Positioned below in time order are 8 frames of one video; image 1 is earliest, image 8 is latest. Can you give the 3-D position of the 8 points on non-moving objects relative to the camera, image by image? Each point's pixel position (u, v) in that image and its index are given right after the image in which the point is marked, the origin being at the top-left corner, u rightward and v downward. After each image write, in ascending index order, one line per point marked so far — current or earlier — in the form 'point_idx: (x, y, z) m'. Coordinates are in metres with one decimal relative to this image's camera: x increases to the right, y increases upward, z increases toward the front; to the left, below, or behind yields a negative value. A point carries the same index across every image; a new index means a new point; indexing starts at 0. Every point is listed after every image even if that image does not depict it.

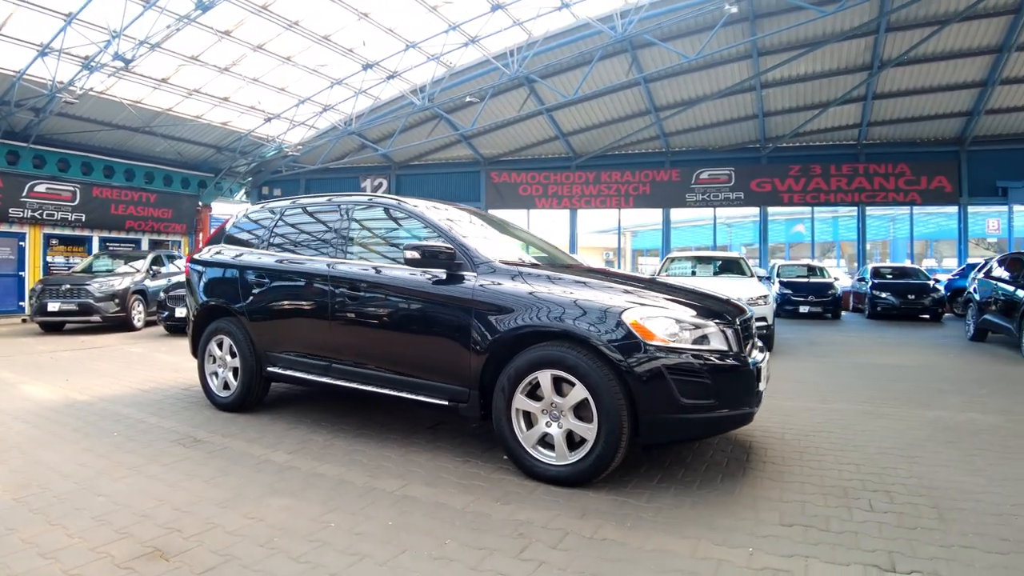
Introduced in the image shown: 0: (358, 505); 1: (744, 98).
0: (-0.7, -1.1, +3.4) m
1: (+4.8, +3.8, +13.7) m
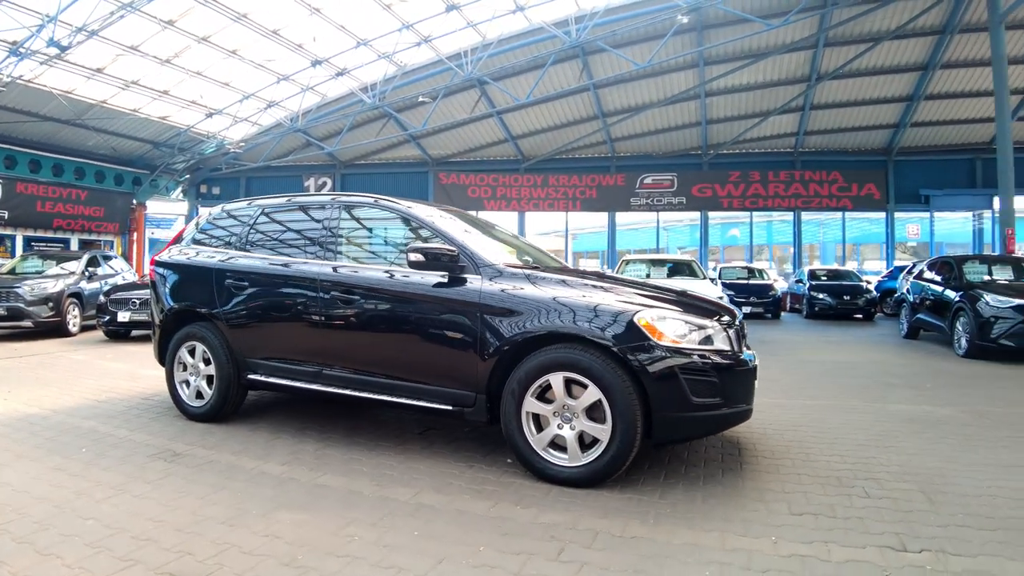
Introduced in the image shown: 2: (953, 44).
0: (-0.6, -1.1, +3.3) m
1: (+3.8, +3.8, +14.1) m
2: (+8.0, +4.3, +11.8) m
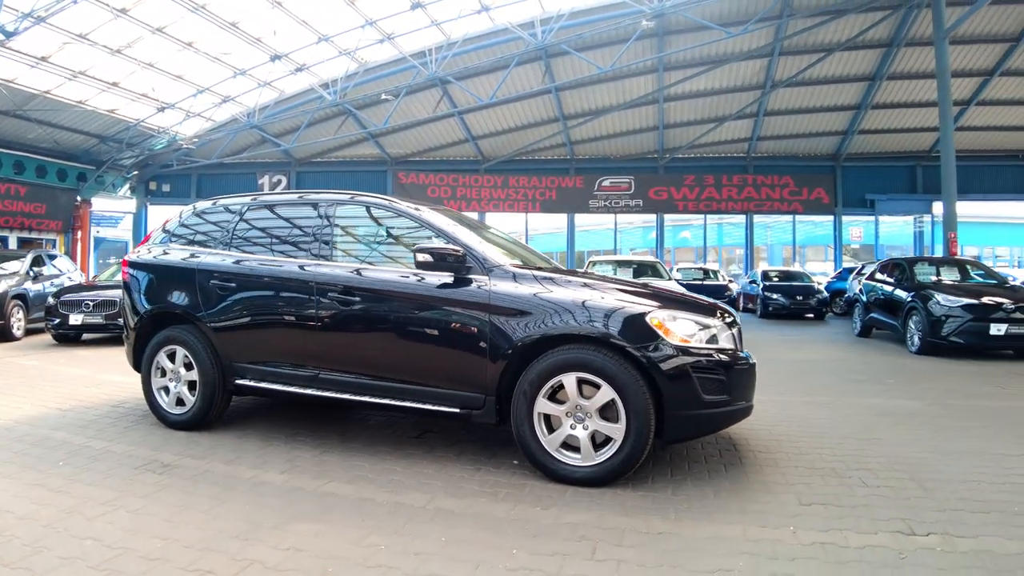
0: (-0.5, -1.1, +3.2) m
1: (+2.9, +3.8, +14.4) m
2: (+7.3, +4.3, +12.5) m
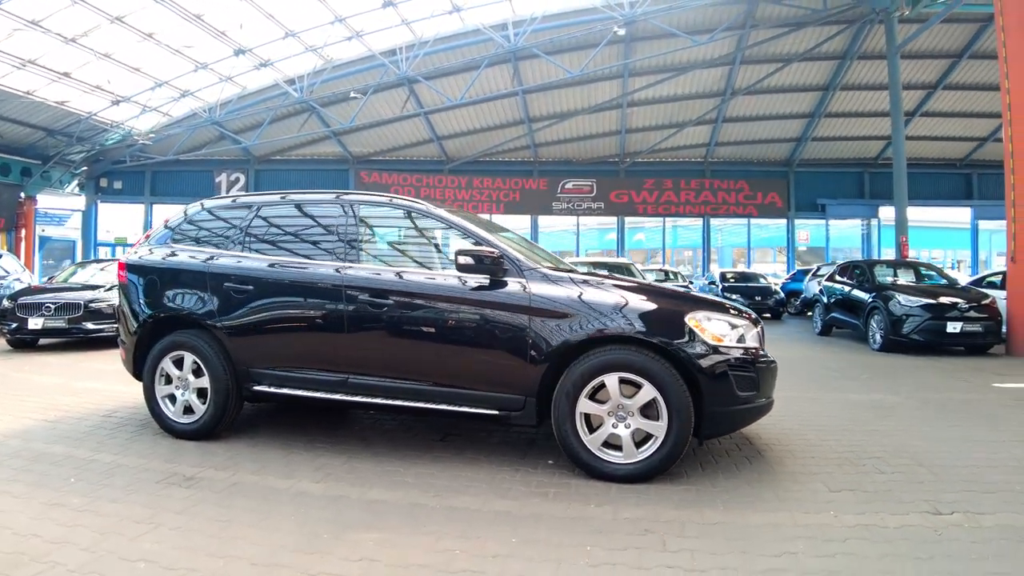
0: (-0.2, -1.1, +3.2) m
1: (+2.2, +3.8, +14.7) m
2: (+6.7, +4.3, +13.1) m
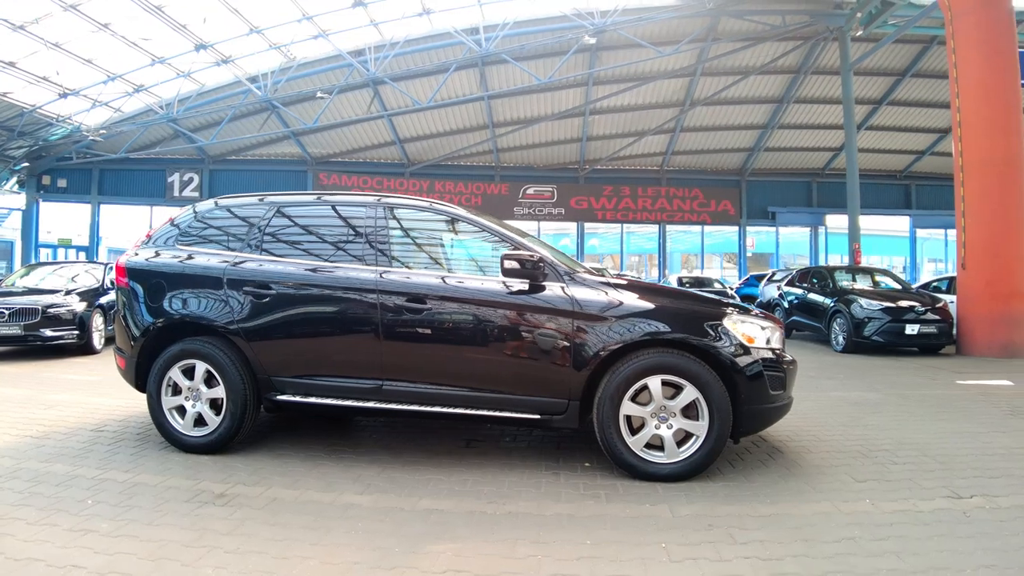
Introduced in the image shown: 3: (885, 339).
0: (+0.1, -1.1, +3.2) m
1: (+1.3, +3.7, +14.9) m
2: (+6.0, +4.2, +13.8) m
3: (+4.8, -0.7, +8.8) m
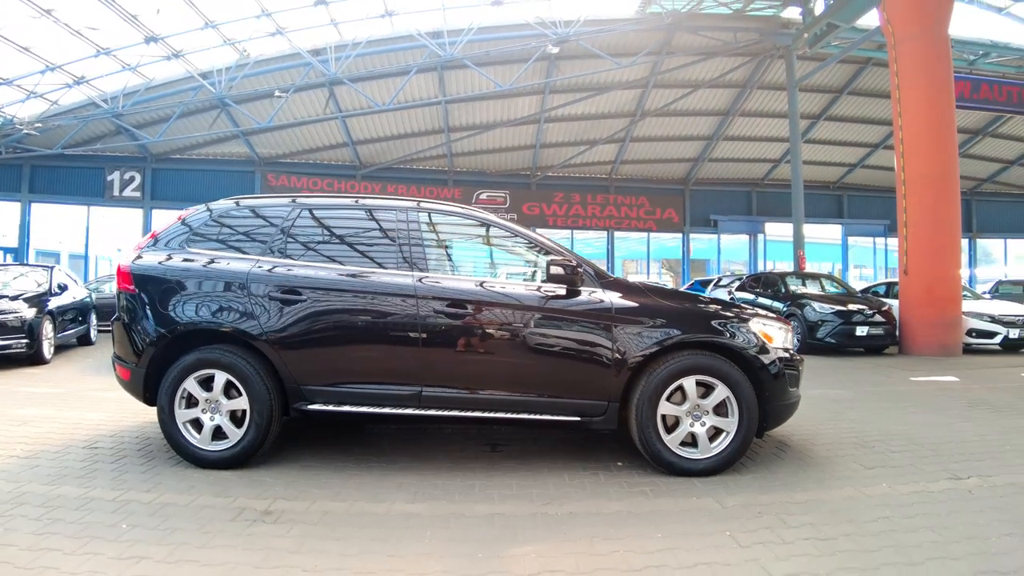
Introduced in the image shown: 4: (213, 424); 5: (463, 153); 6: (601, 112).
0: (+0.4, -1.2, +3.2) m
1: (+0.3, +3.6, +15.0) m
2: (+5.1, +4.1, +14.5) m
3: (+4.5, -0.7, +9.3) m
4: (-1.8, -0.8, +4.1) m
5: (-1.3, +3.3, +16.3) m
6: (+1.9, +3.8, +14.5) m
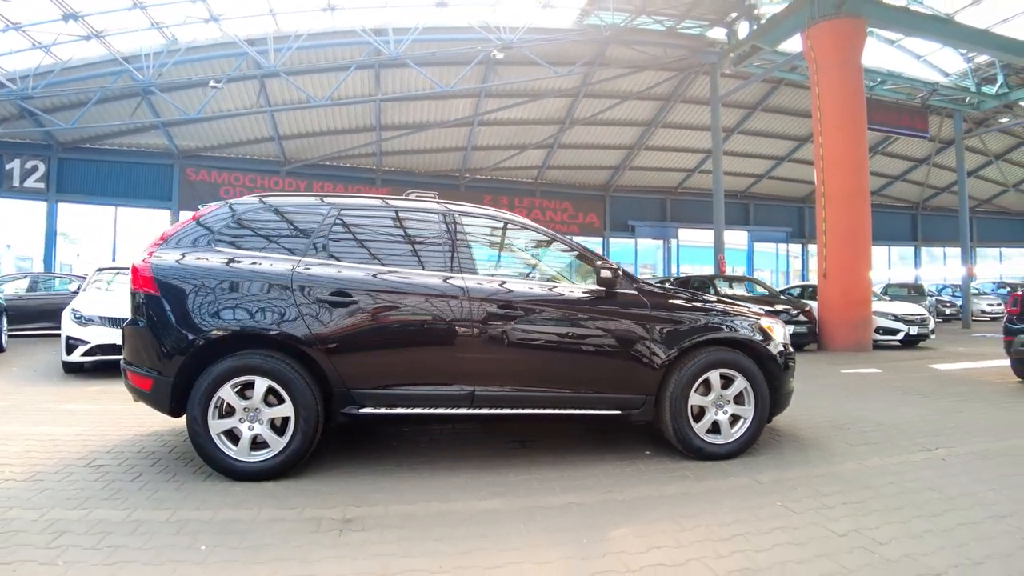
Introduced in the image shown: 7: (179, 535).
0: (+0.8, -1.2, +3.4) m
1: (-1.3, +3.5, +15.0) m
2: (+3.5, +4.1, +15.3) m
3: (+3.8, -0.8, +10.1) m
4: (-1.5, -0.8, +3.9) m
5: (-3.1, +3.2, +16.0) m
6: (+0.4, +3.8, +14.8) m
7: (-1.6, -1.1, +3.2) m
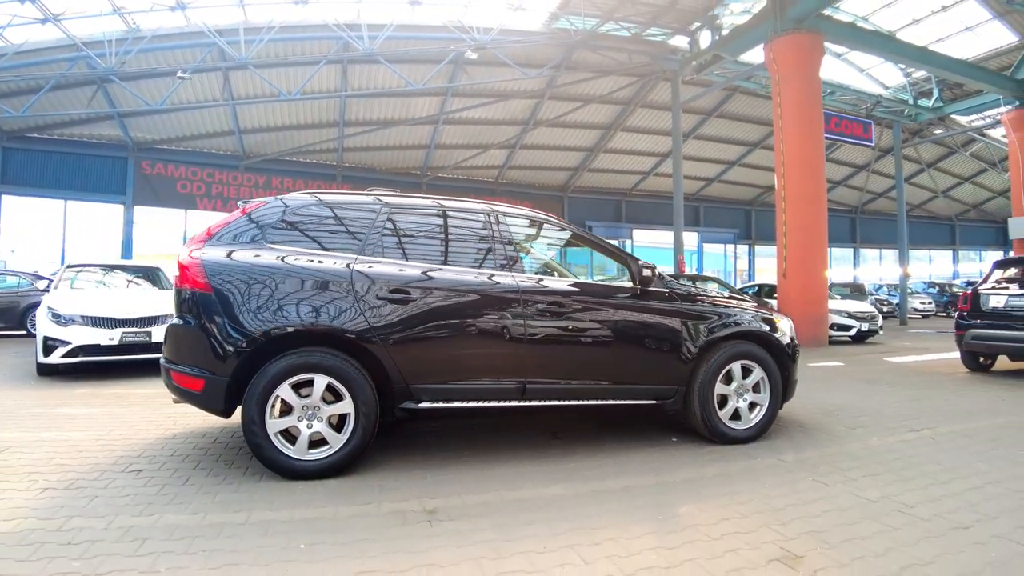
0: (+1.2, -1.1, +3.6) m
1: (-2.1, +3.6, +14.9) m
2: (+2.6, +4.1, +15.8) m
3: (+3.5, -0.7, +10.6) m
4: (-1.2, -0.8, +3.9) m
5: (-4.0, +3.3, +15.7) m
6: (-0.4, +3.8, +14.9) m
7: (-1.2, -1.1, +3.2) m
